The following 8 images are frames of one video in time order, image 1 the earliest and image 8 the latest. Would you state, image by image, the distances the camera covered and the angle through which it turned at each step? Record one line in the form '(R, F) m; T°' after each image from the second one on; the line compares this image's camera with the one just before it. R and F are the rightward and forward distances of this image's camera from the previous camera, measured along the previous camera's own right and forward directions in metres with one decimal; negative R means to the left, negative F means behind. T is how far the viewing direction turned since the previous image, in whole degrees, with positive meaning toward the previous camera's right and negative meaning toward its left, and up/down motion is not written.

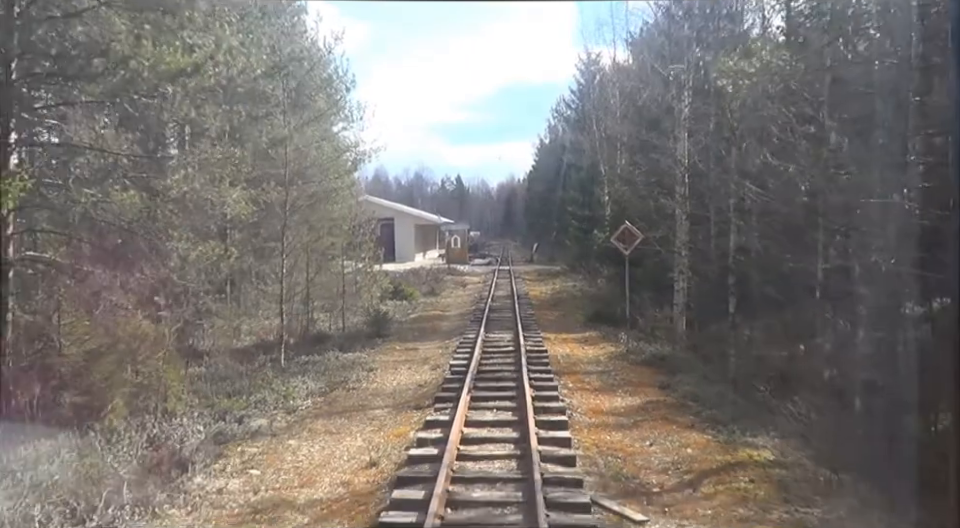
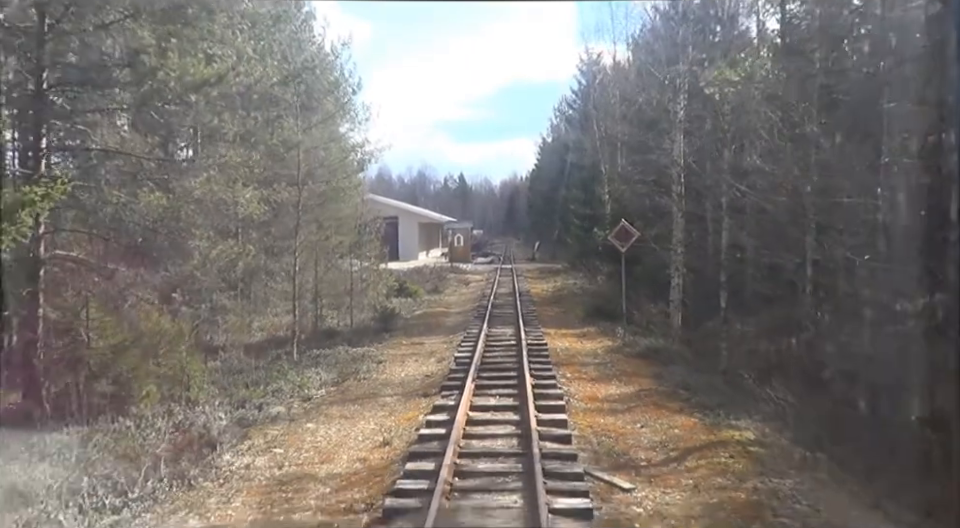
(0.0, -0.7) m; 0°
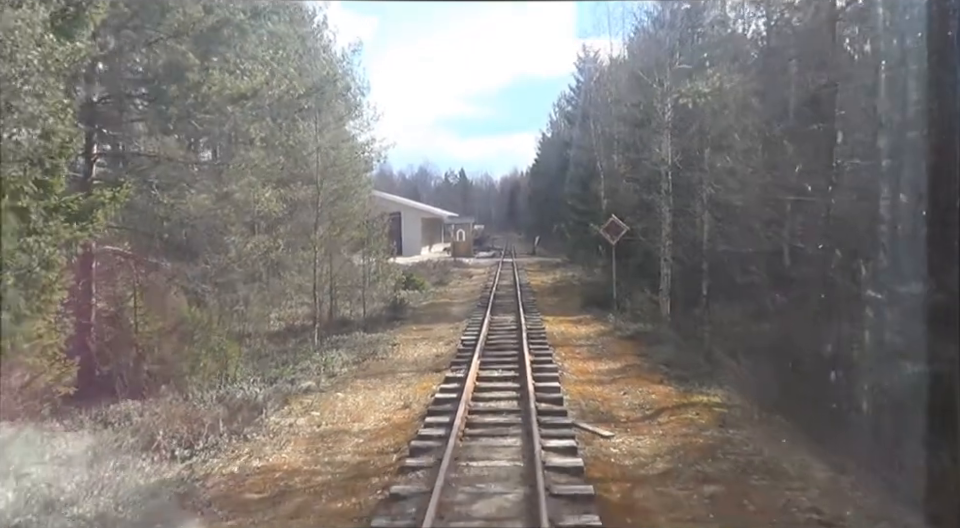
(-0.1, -1.5) m; 0°
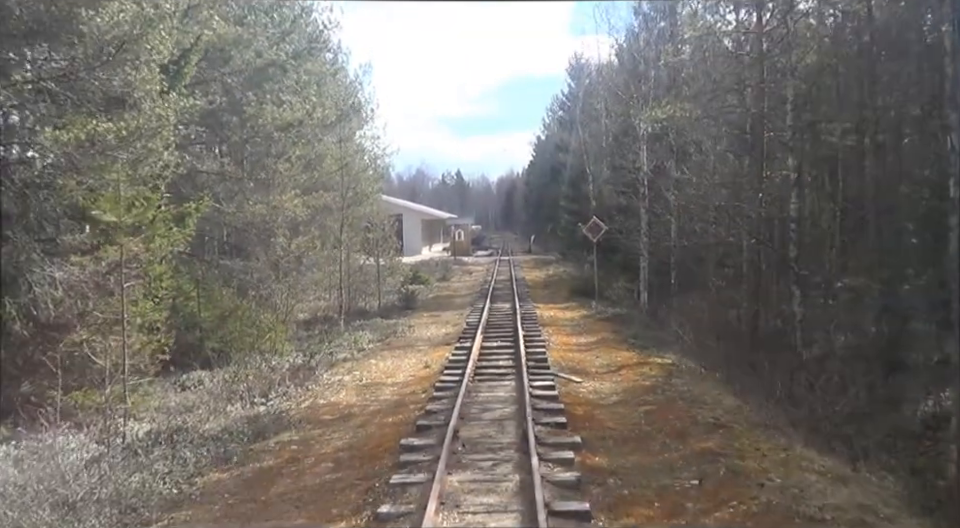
(-0.1, -3.0) m; 0°
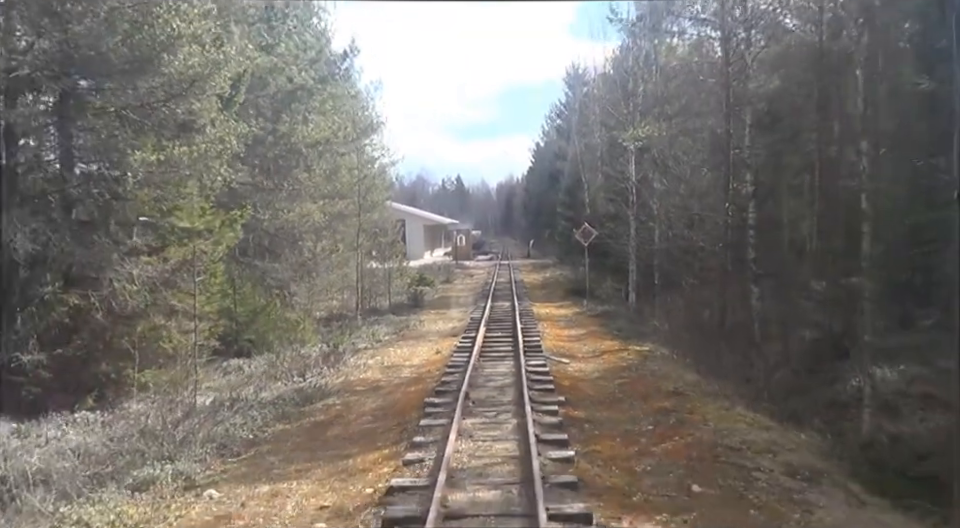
(-0.1, -2.2) m; 0°
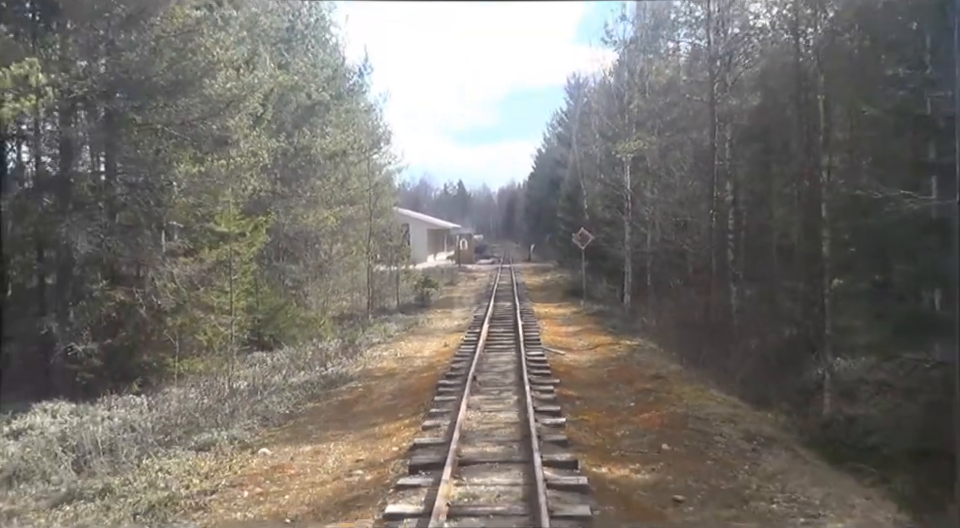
(-0.1, -1.5) m; 0°
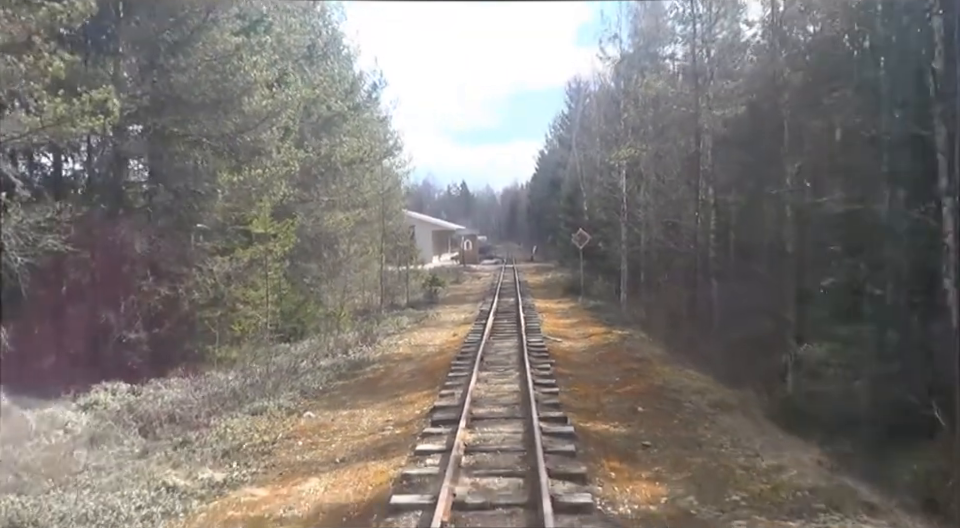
(-0.1, -1.8) m; 0°
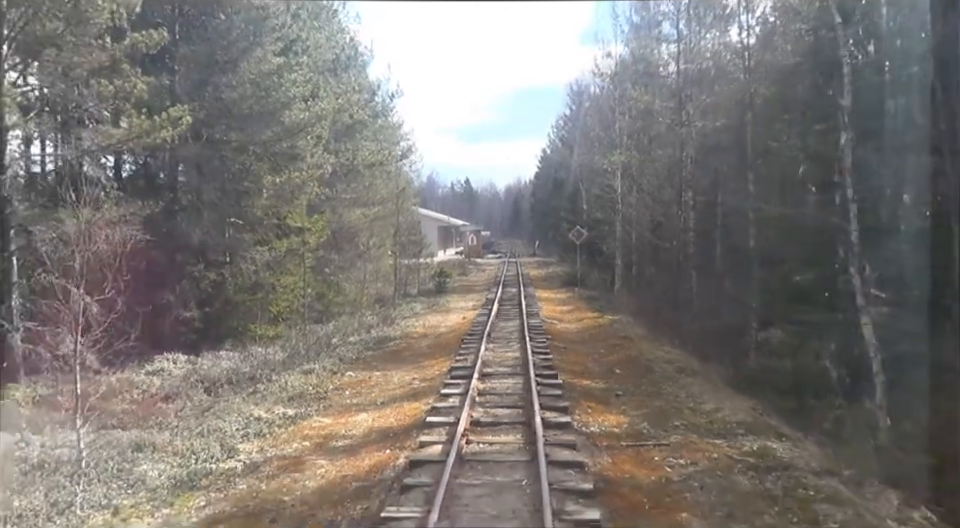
(-0.1, -2.5) m; 0°
